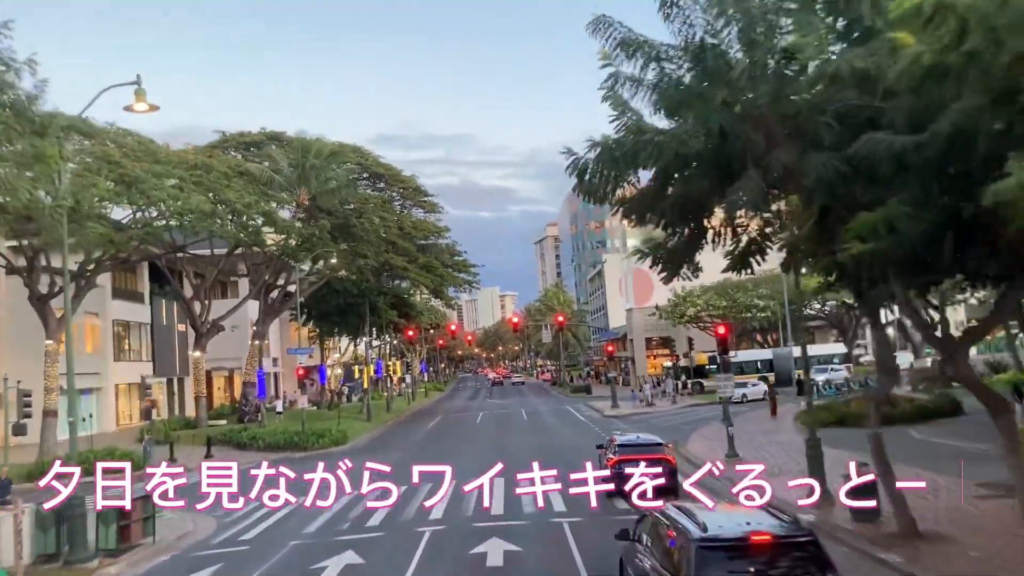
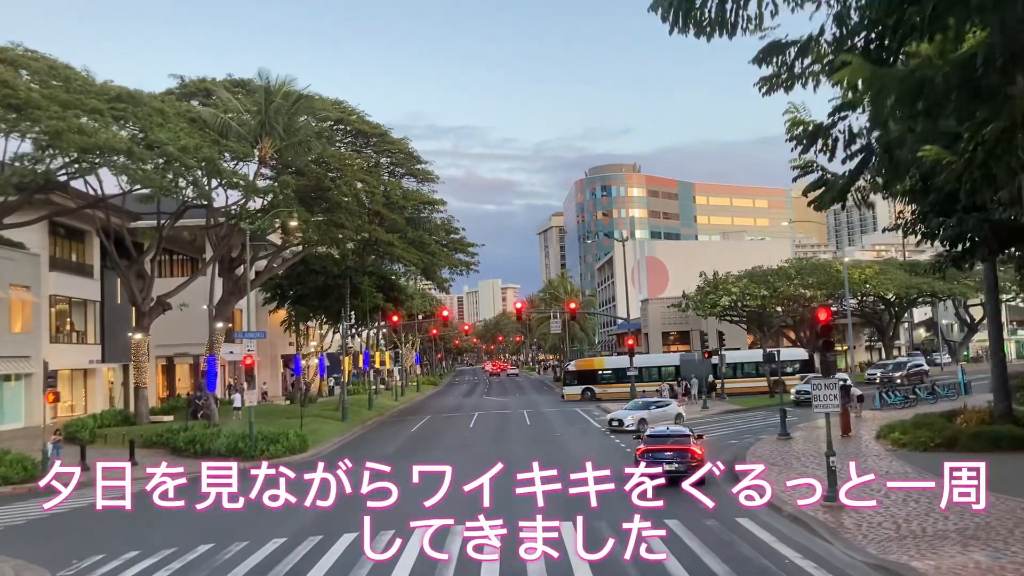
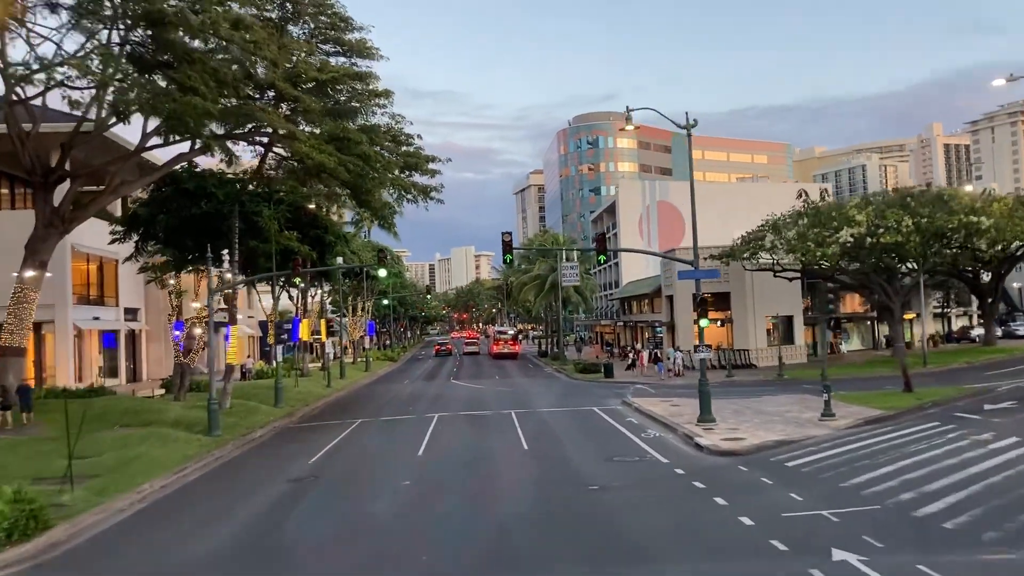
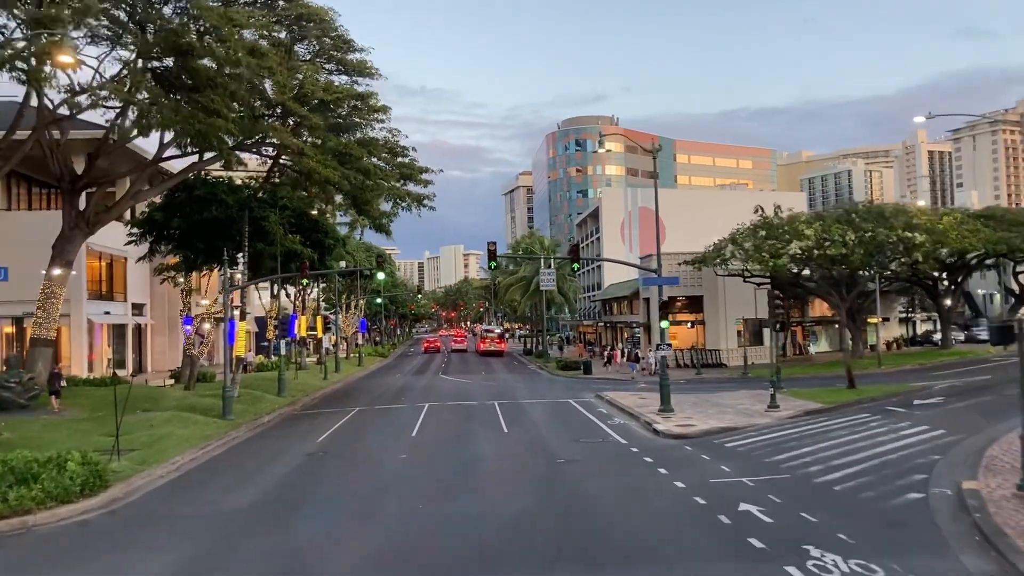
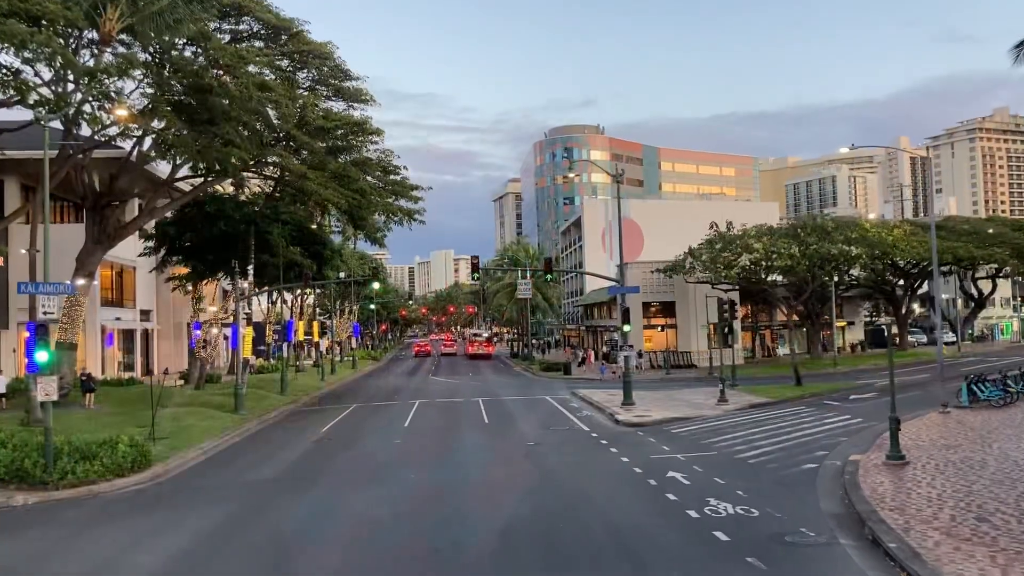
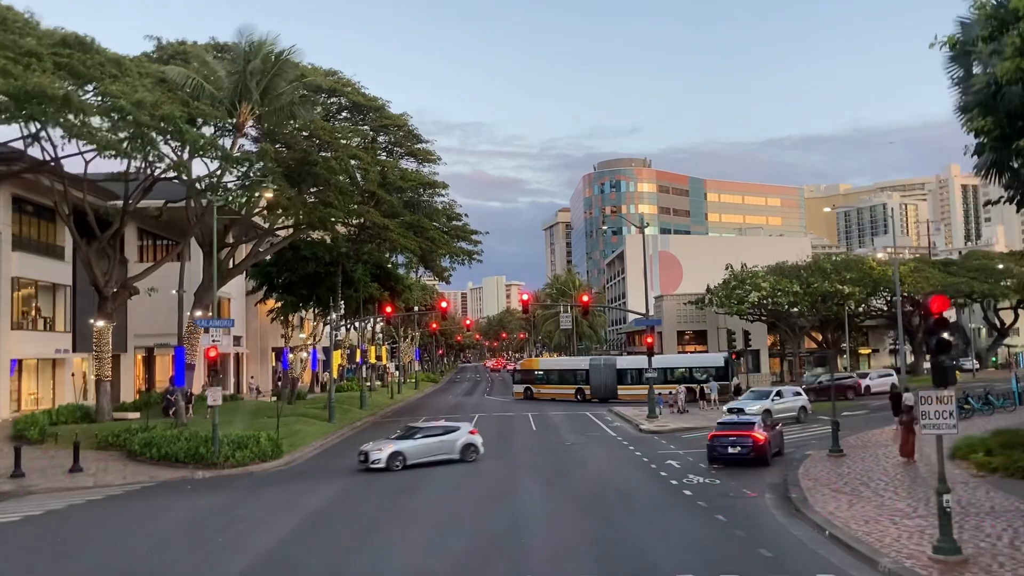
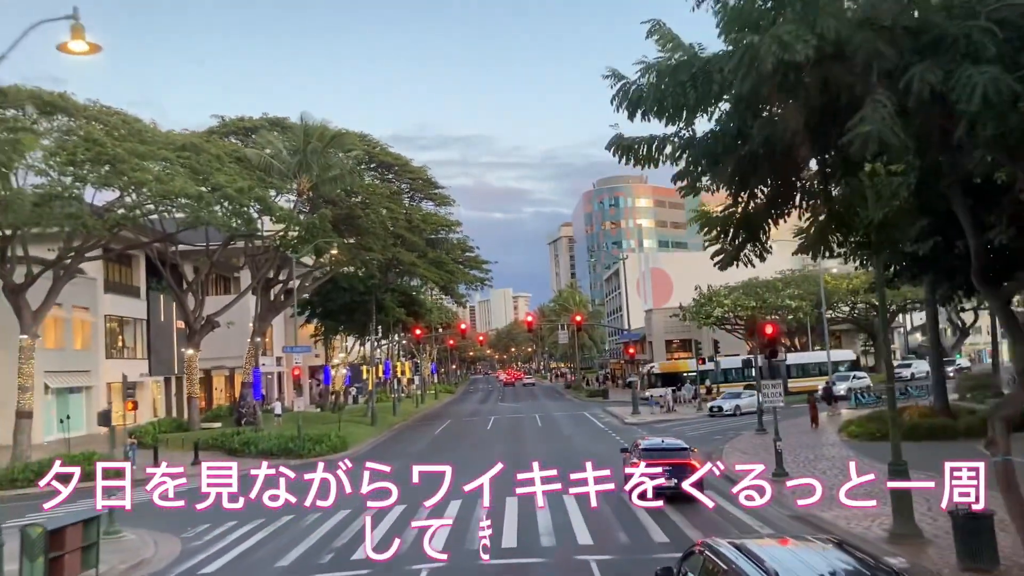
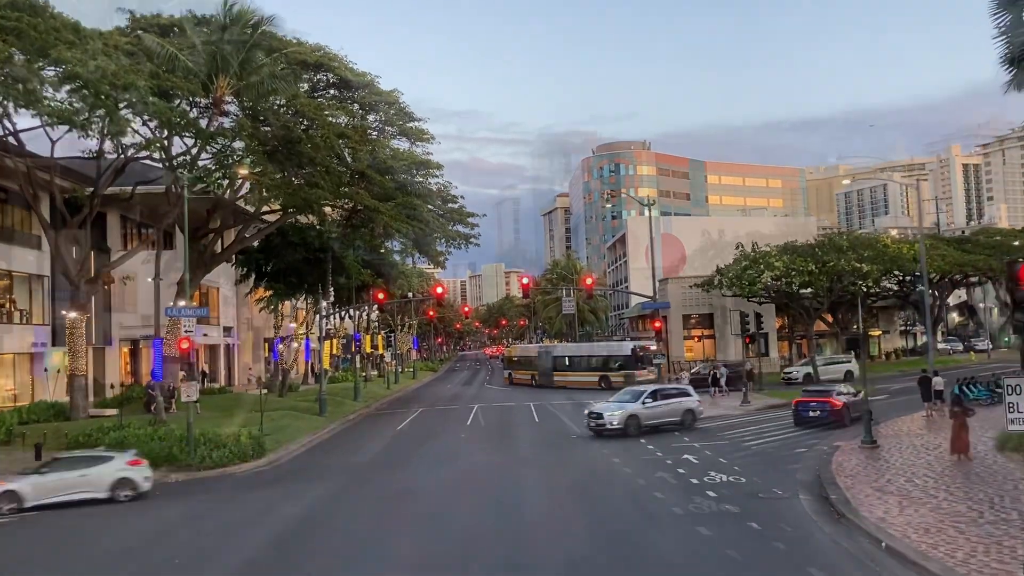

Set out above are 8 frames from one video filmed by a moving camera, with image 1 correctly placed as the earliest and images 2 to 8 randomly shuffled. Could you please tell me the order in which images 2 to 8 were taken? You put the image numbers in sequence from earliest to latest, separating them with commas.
7, 2, 6, 8, 5, 4, 3
